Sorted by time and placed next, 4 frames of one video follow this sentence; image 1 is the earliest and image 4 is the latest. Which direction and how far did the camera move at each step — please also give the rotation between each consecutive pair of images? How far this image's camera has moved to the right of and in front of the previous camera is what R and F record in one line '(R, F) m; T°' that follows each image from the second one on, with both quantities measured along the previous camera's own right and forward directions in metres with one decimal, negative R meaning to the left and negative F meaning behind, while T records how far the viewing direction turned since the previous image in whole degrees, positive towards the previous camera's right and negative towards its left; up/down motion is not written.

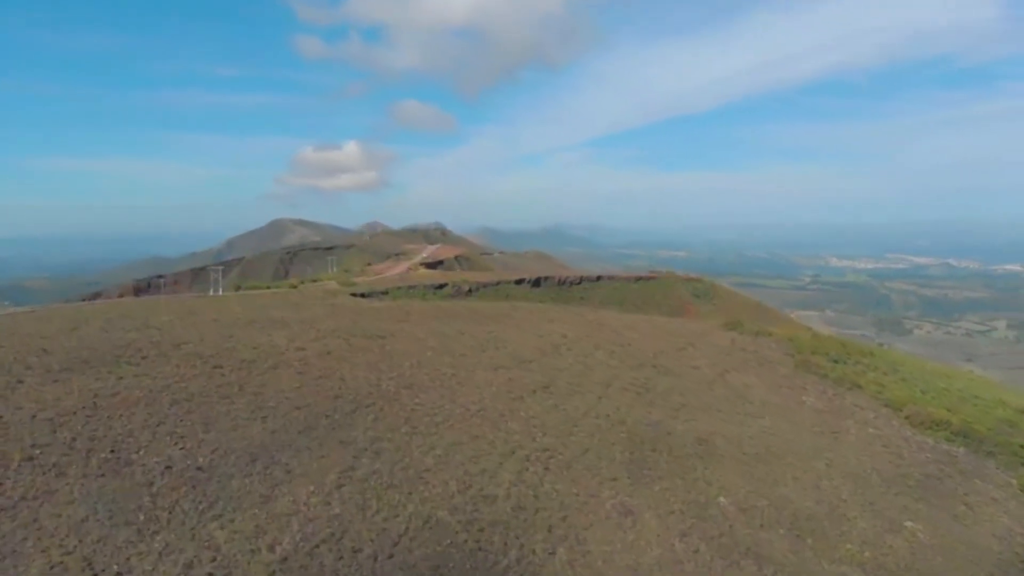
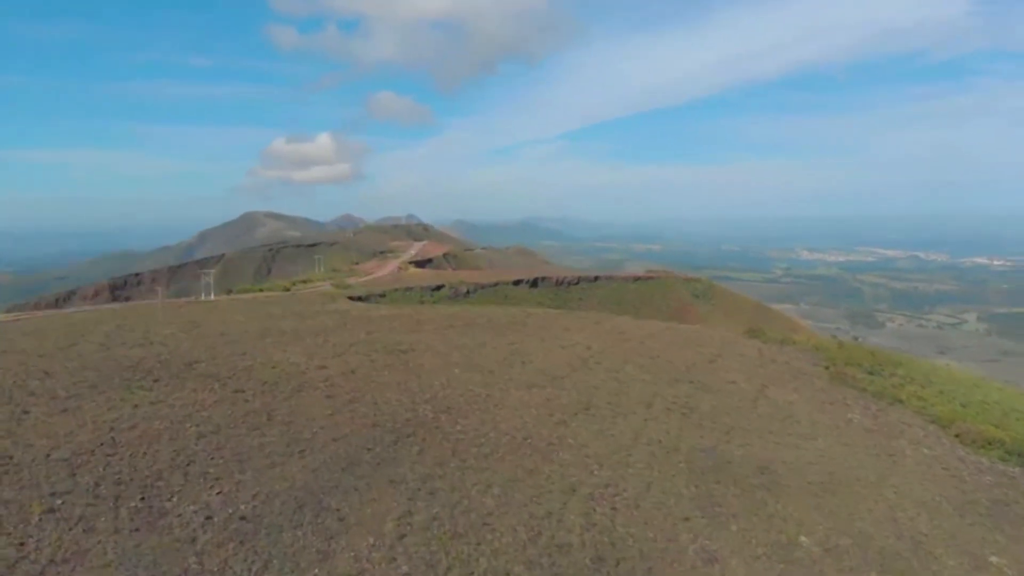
(-2.0, +1.7) m; +2°
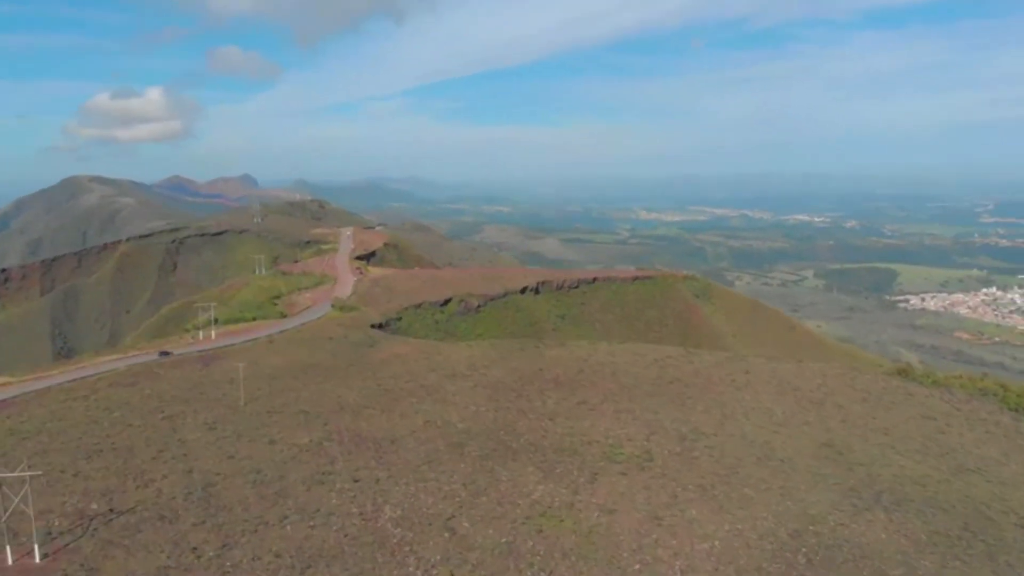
(-12.2, +8.1) m; +11°
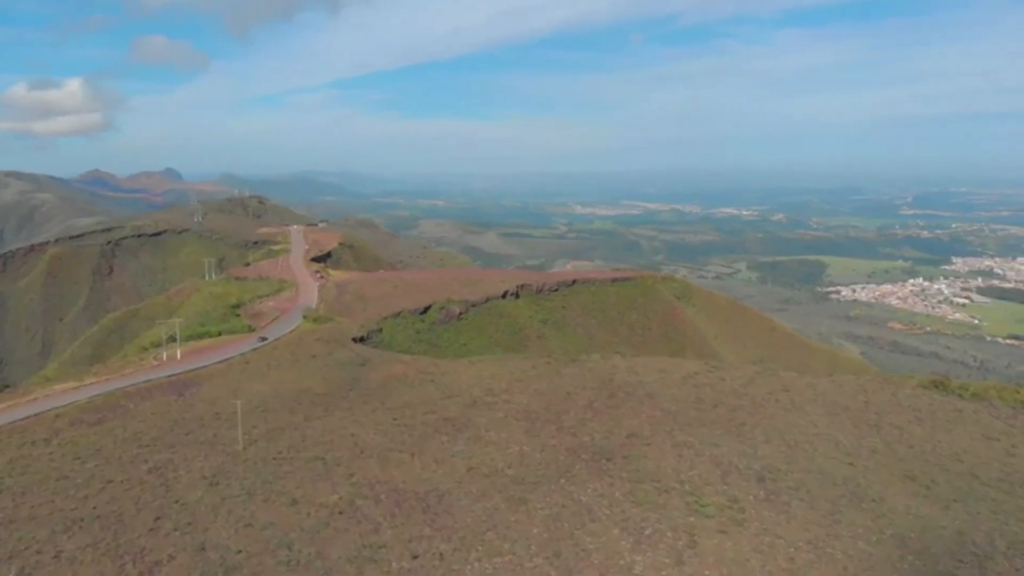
(-3.3, +3.7) m; +5°
